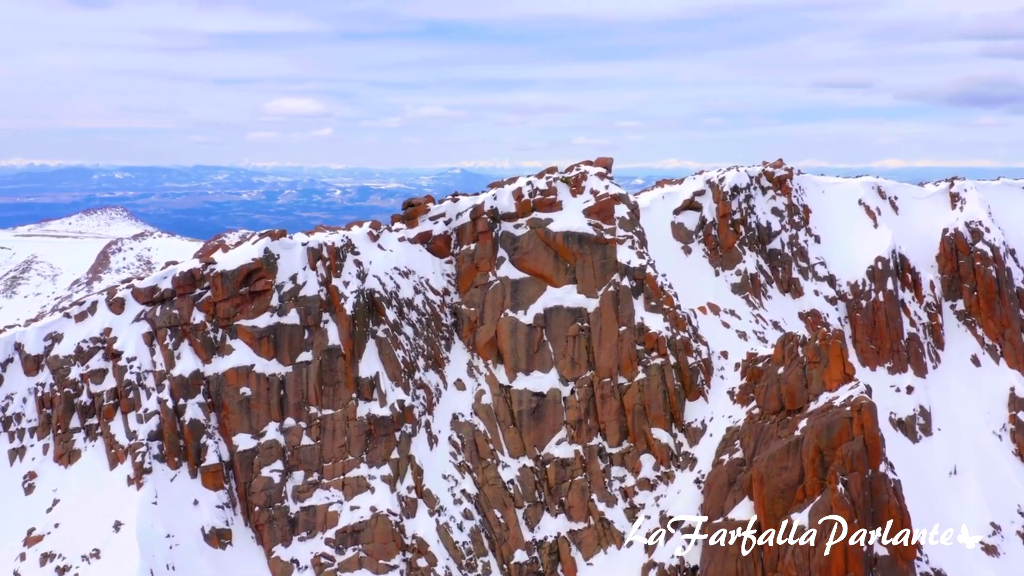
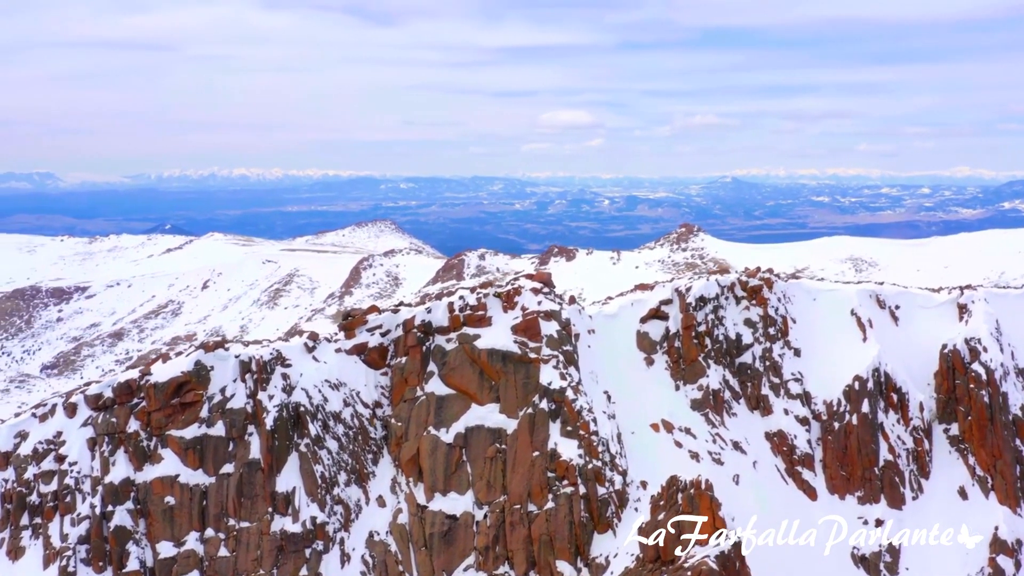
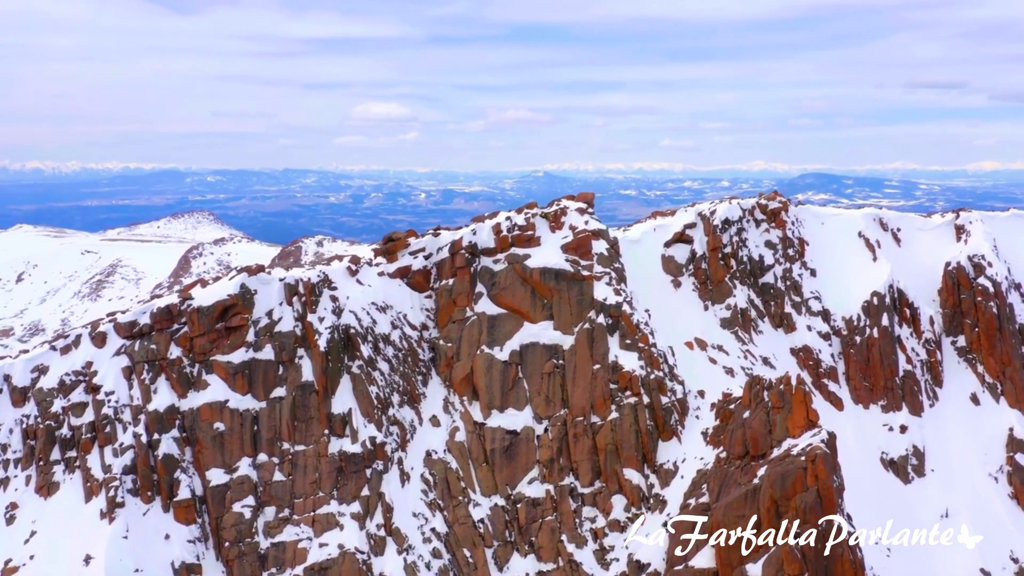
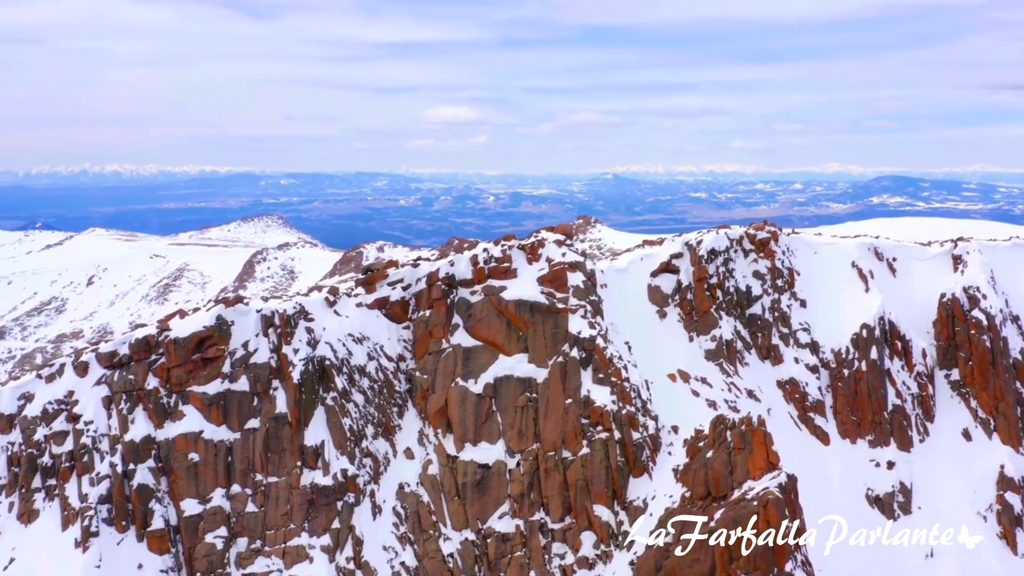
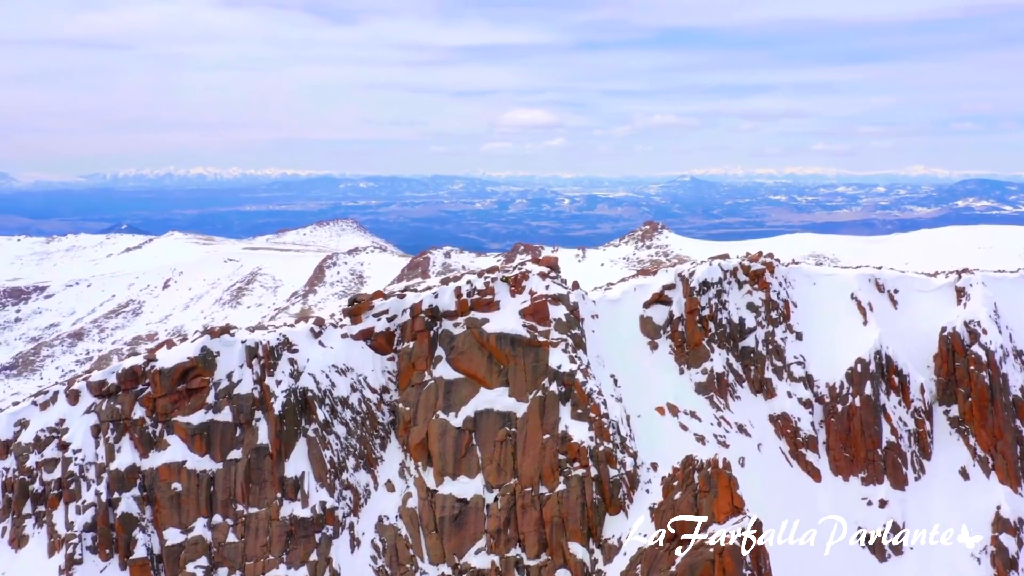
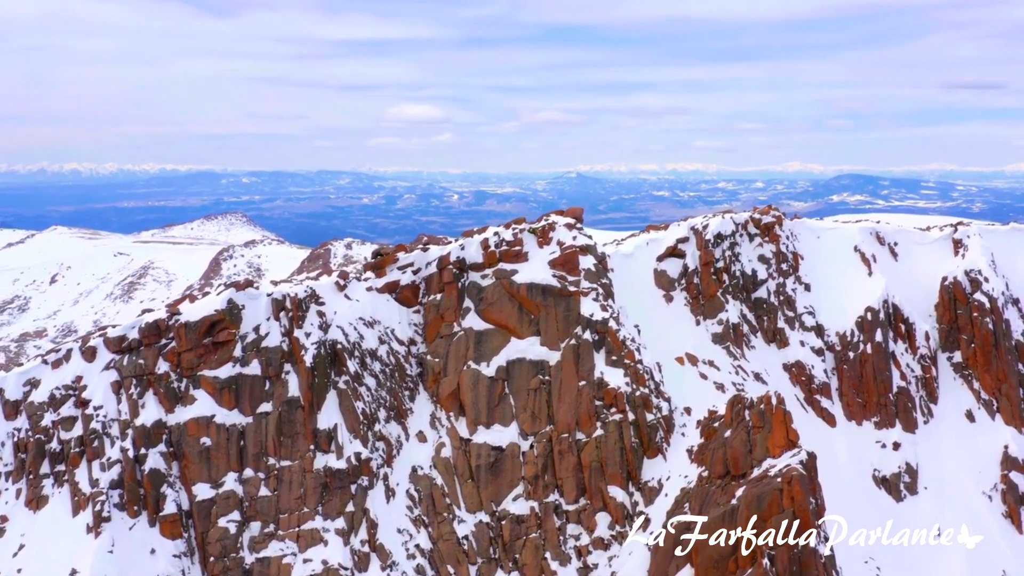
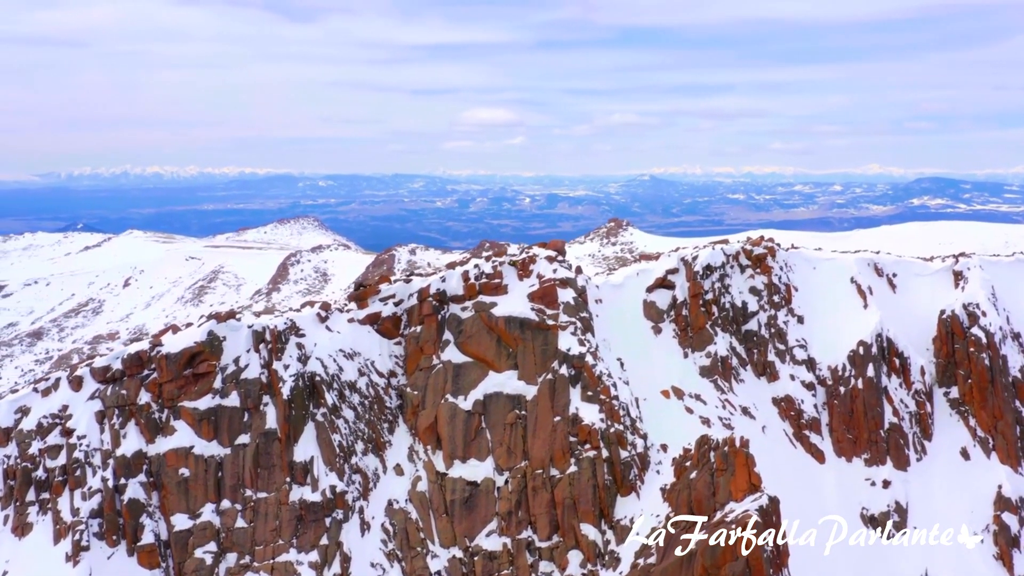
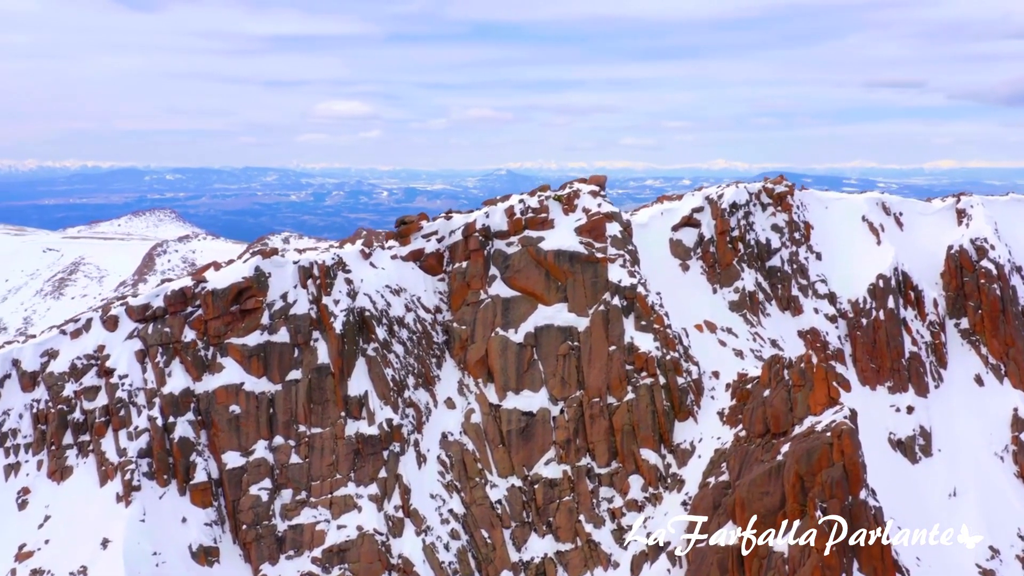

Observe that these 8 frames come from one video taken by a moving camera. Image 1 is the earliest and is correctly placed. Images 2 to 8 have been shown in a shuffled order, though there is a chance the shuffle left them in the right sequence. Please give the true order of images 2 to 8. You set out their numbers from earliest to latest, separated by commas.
8, 3, 6, 4, 7, 5, 2
